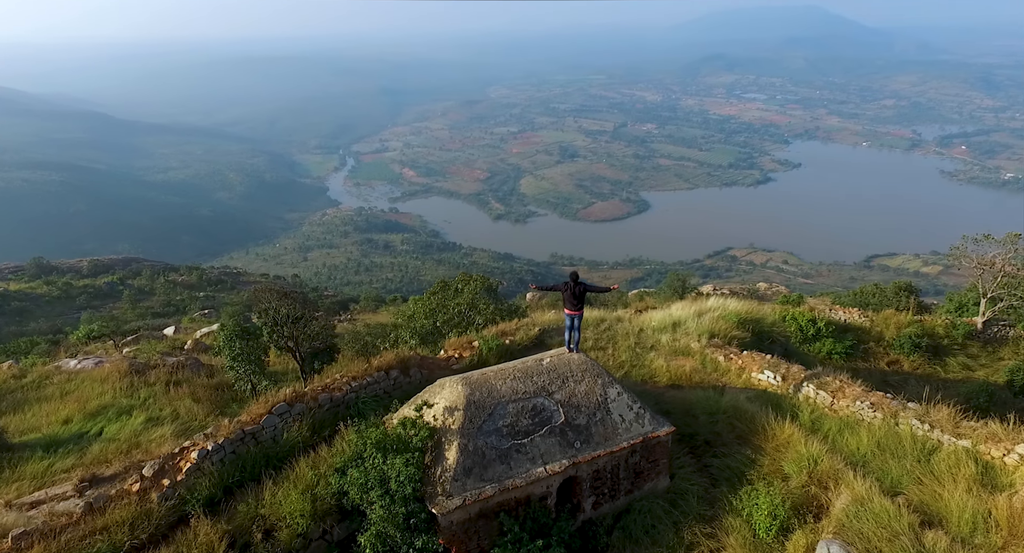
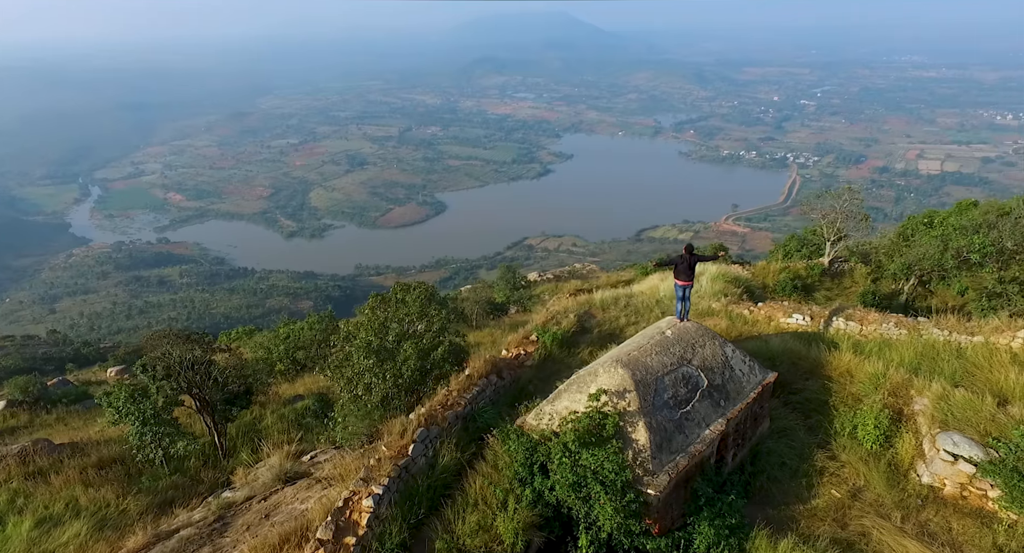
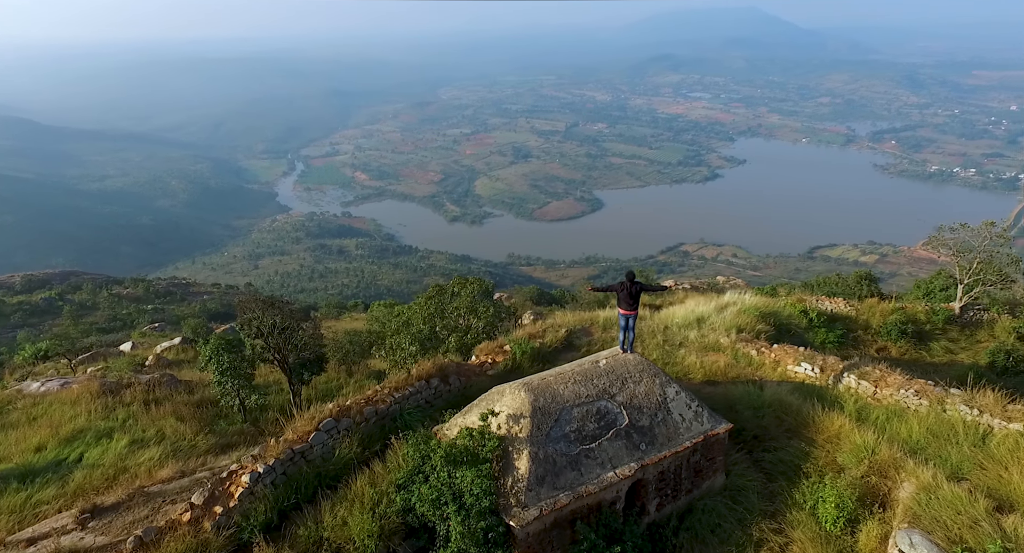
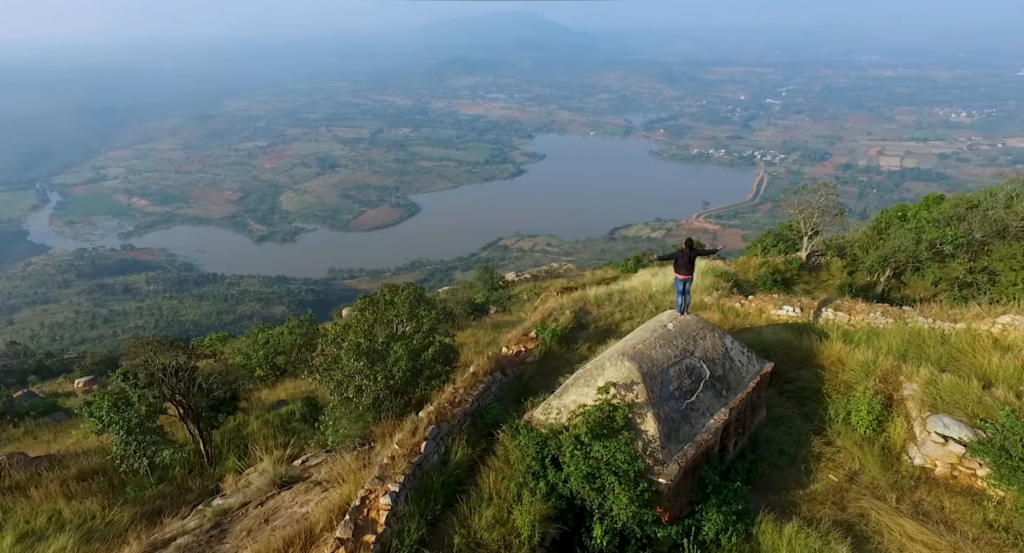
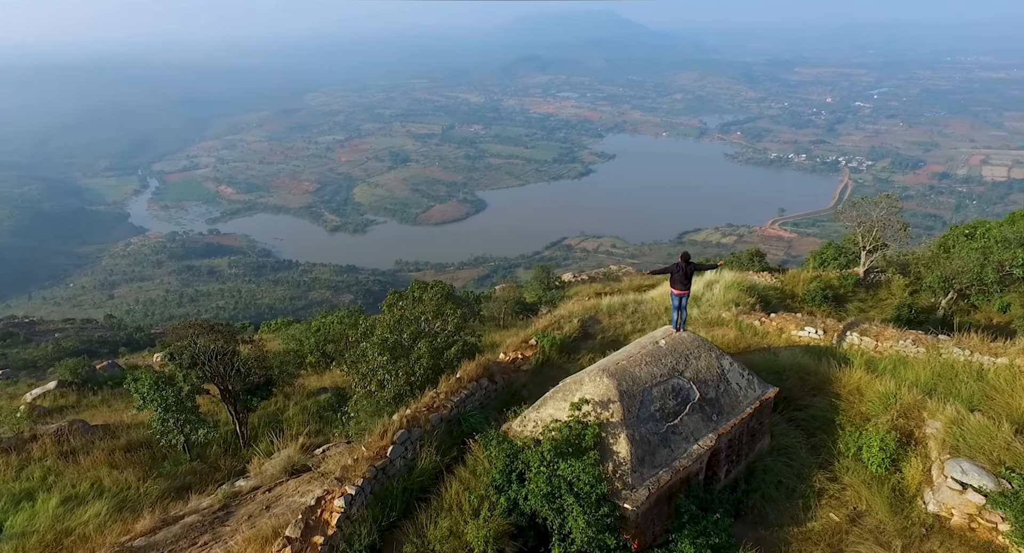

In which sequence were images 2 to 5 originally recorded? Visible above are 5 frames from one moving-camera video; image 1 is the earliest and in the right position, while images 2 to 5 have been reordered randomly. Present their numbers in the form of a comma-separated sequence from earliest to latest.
3, 5, 2, 4
